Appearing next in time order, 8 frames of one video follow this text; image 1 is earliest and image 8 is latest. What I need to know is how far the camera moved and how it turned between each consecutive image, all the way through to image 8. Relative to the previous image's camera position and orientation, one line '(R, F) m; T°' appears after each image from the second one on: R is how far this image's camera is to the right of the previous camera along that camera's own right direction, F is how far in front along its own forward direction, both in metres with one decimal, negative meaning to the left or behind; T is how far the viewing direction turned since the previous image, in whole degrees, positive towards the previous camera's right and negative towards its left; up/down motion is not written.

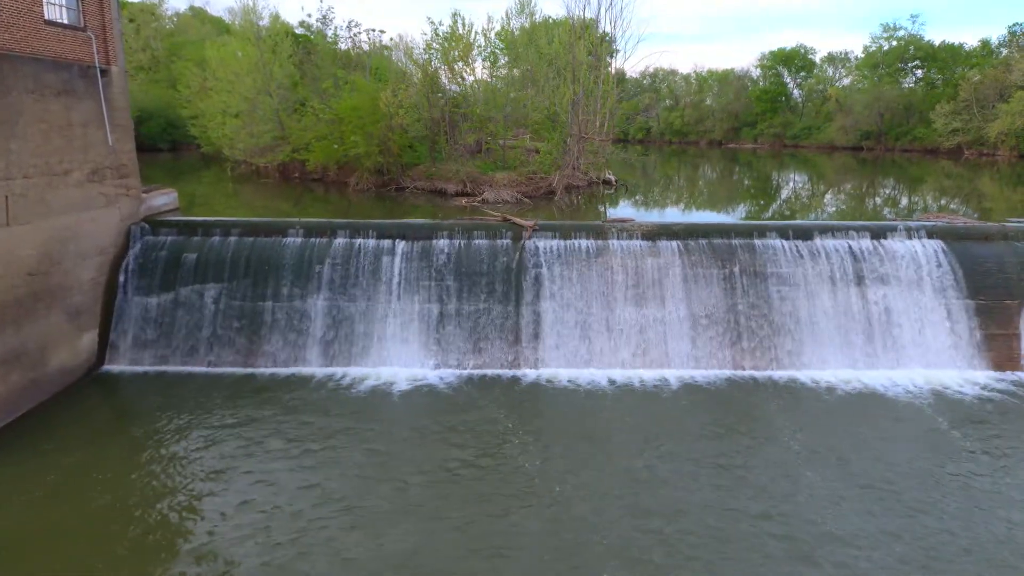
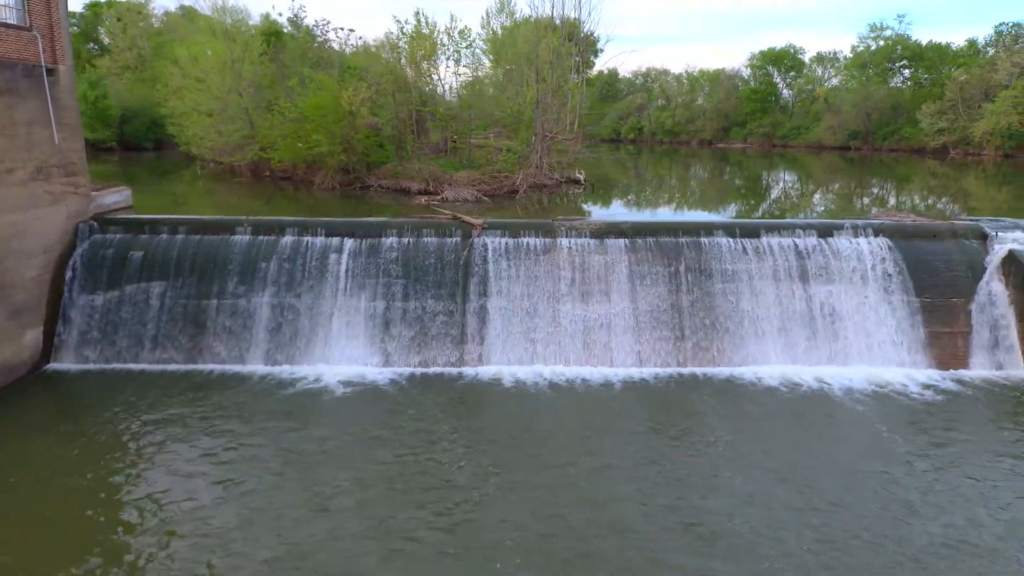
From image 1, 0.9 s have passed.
(+0.7, 0.0) m; 0°
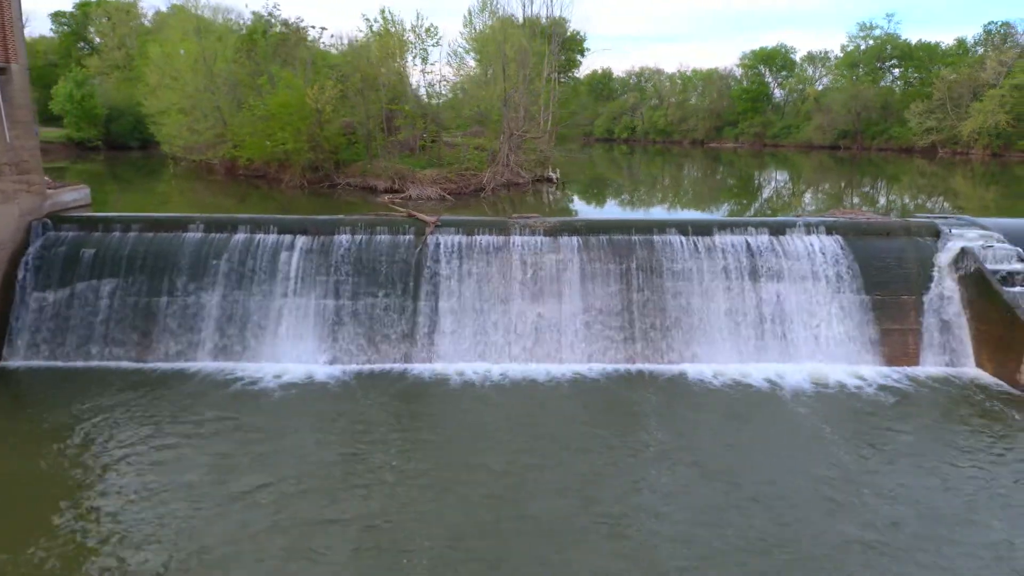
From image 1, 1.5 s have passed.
(+0.7, 0.0) m; 0°
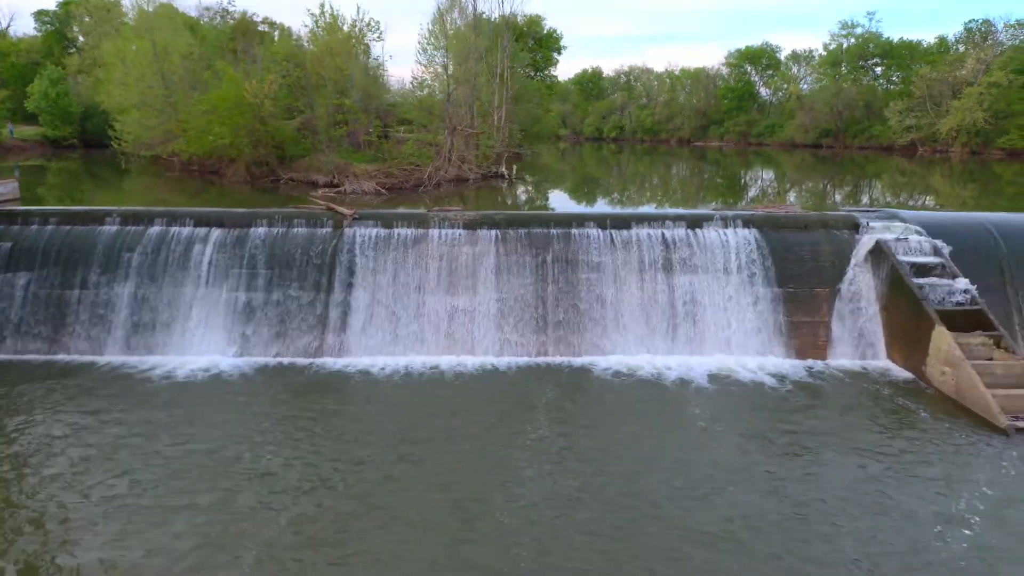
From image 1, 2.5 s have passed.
(+1.2, +0.1) m; 0°
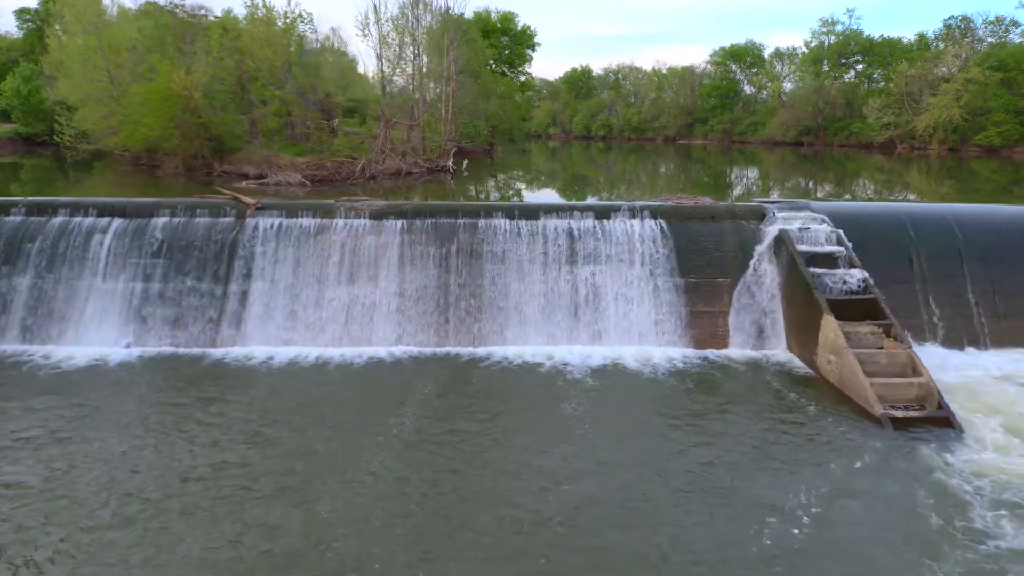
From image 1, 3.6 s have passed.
(+1.3, +0.1) m; 0°
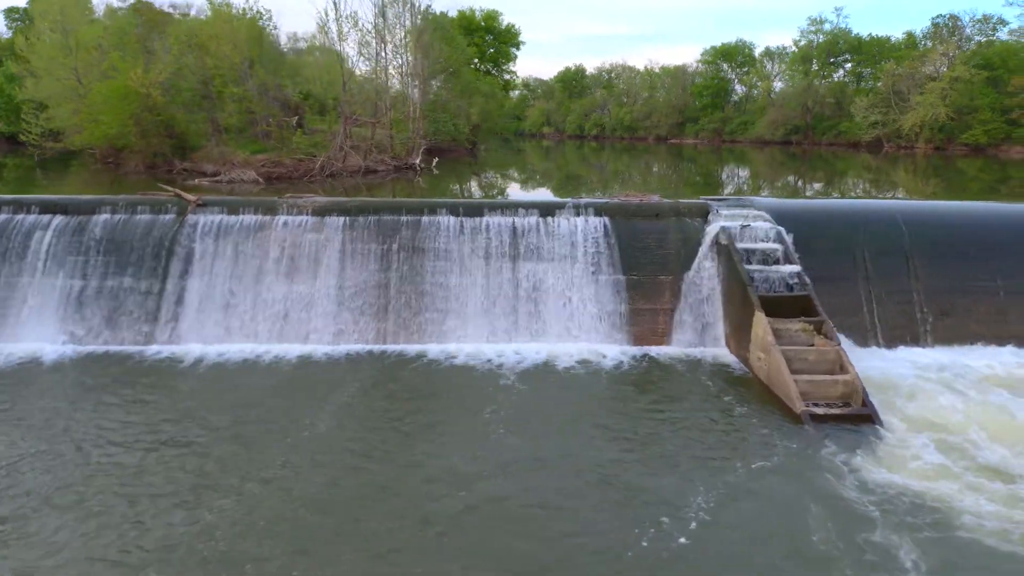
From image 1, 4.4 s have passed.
(+0.8, +0.1) m; 0°
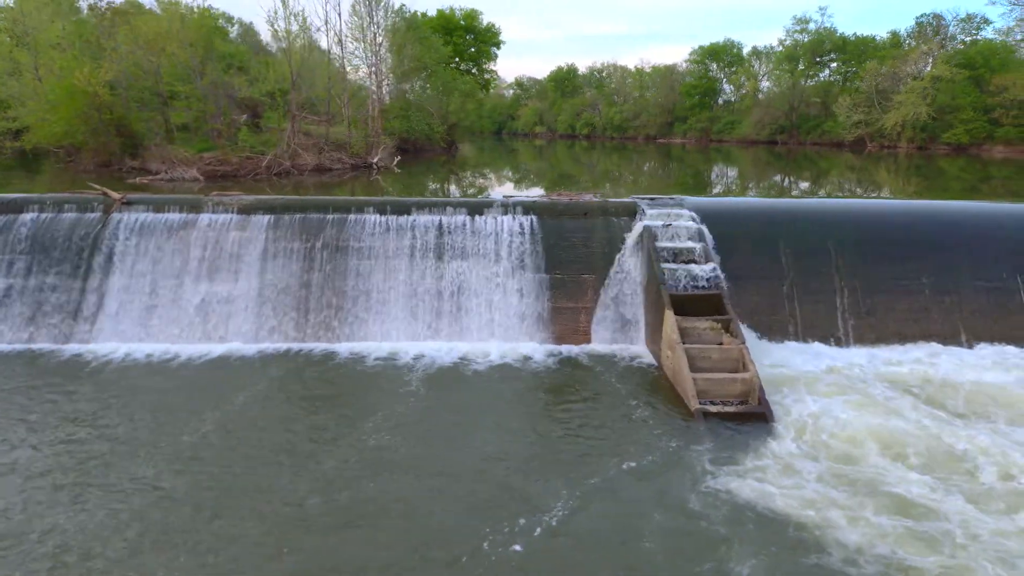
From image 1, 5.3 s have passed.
(+1.0, 0.0) m; 0°
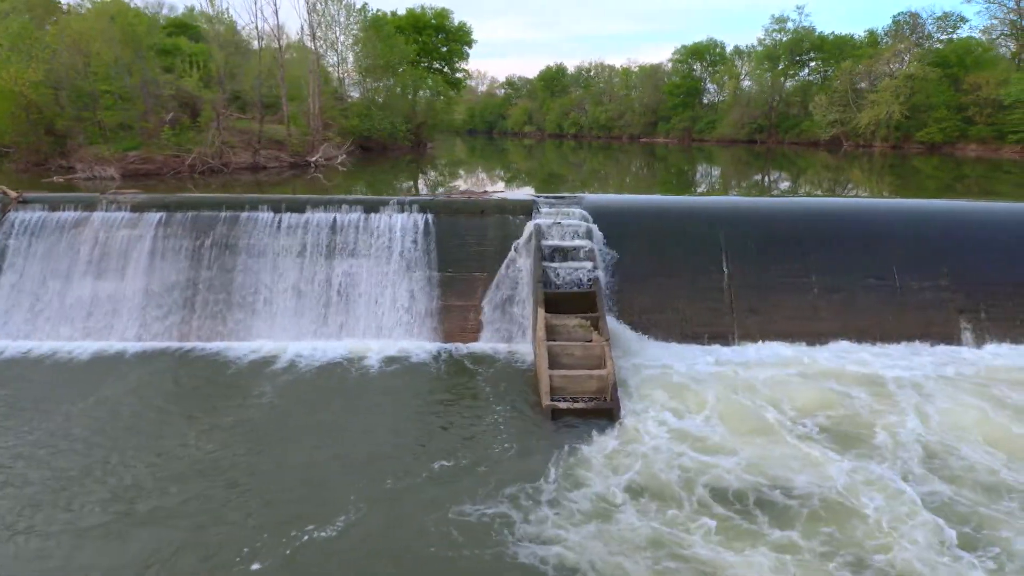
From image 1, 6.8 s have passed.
(+1.5, 0.0) m; 0°
